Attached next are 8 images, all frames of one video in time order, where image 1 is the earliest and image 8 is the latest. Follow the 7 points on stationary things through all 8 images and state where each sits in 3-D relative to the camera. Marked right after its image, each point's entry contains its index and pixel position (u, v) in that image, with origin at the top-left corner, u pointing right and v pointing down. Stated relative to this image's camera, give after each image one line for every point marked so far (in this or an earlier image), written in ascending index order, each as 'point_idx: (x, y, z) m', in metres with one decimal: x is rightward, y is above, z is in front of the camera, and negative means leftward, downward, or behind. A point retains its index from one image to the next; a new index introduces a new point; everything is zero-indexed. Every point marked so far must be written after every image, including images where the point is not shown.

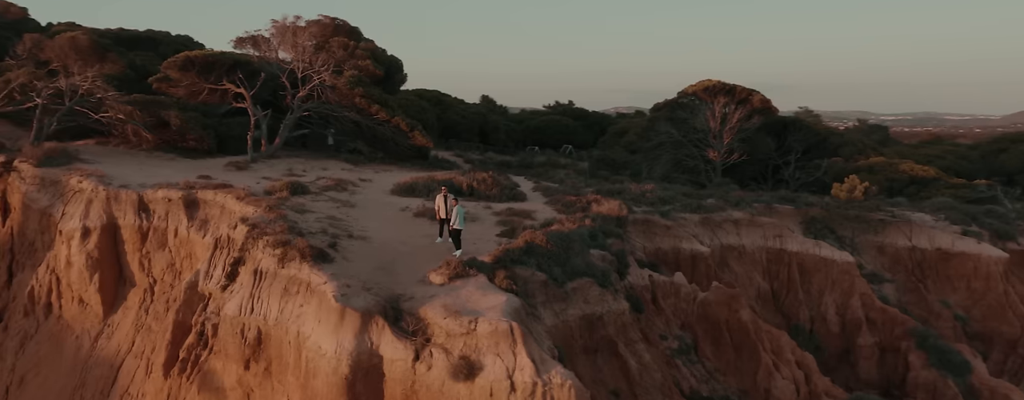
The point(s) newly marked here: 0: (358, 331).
0: (-1.3, -1.2, +6.8) m
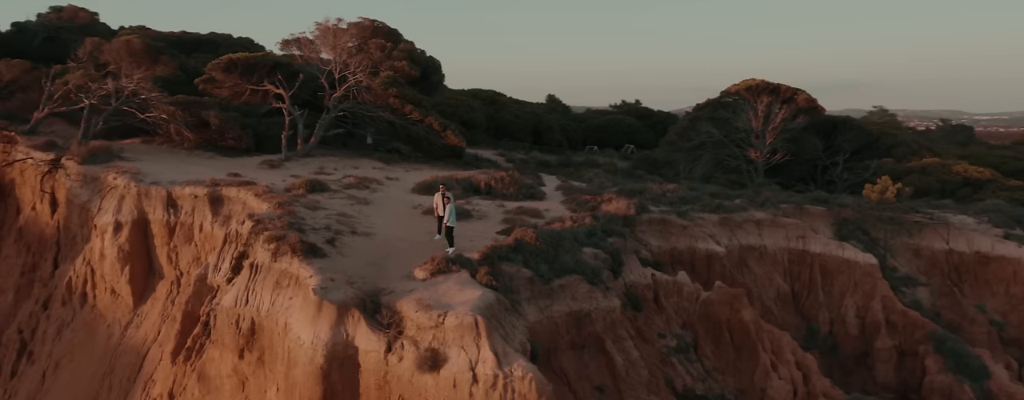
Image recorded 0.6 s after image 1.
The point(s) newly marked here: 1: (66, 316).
0: (-1.6, -1.1, +7.1) m
1: (-8.0, -2.1, +14.1) m
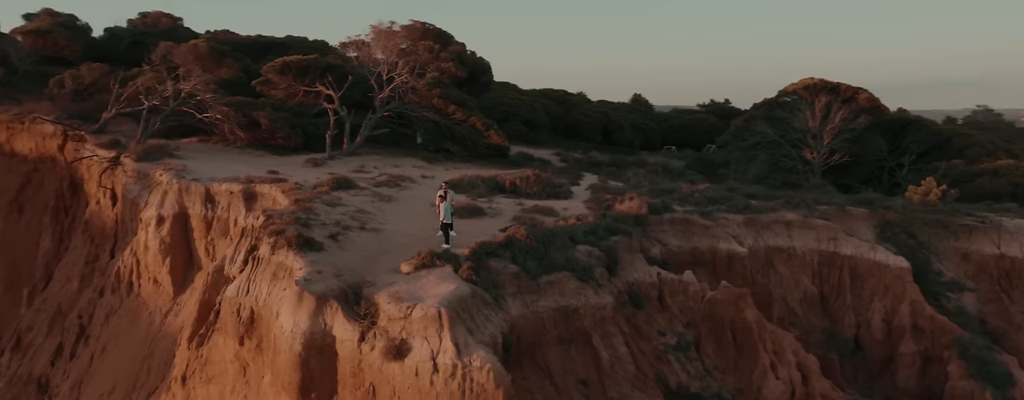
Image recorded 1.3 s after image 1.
0: (-1.9, -1.1, +7.6) m
1: (-7.6, -2.0, +15.1) m
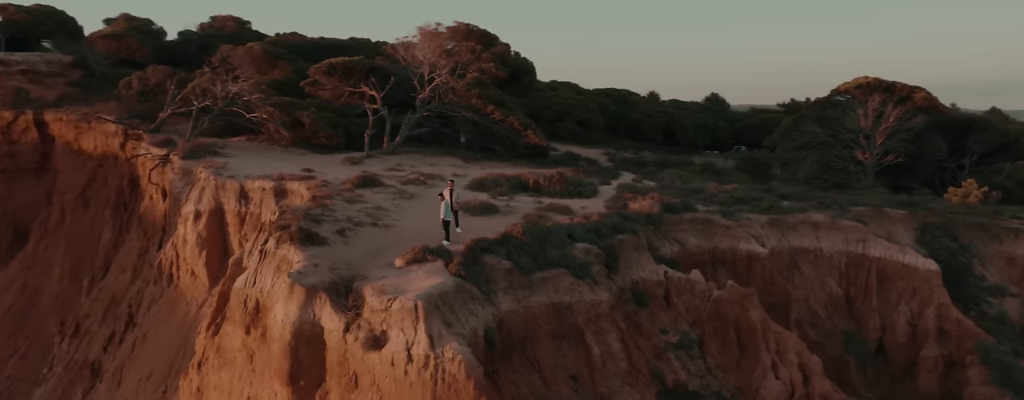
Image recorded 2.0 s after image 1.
0: (-2.1, -1.1, +8.0) m
1: (-7.2, -1.9, +15.9) m
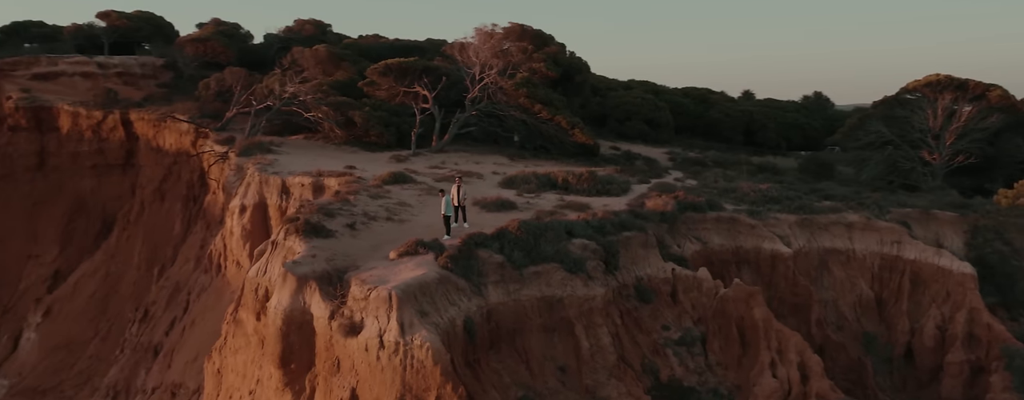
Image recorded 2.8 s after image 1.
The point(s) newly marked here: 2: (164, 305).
0: (-2.4, -1.0, +8.6) m
1: (-6.6, -1.8, +17.0) m
2: (-8.4, -2.5, +19.1) m
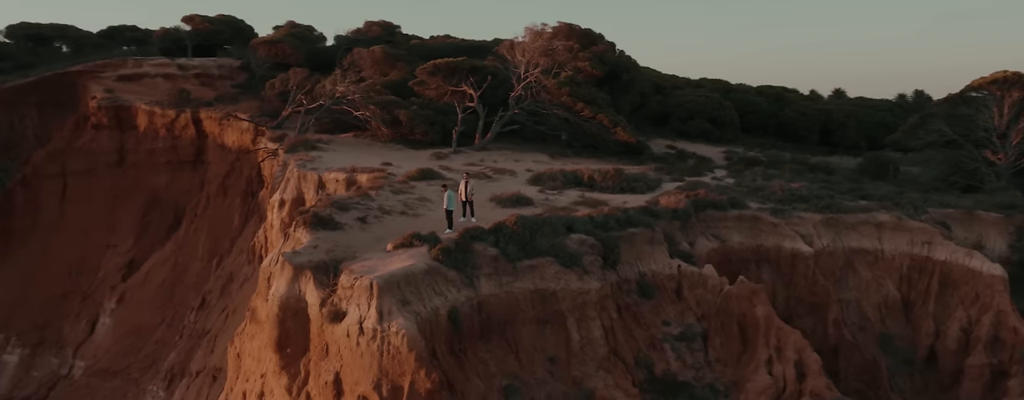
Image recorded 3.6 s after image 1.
0: (-2.6, -0.9, +9.1) m
1: (-6.0, -1.7, +17.9) m
2: (-7.6, -2.4, +20.2) m
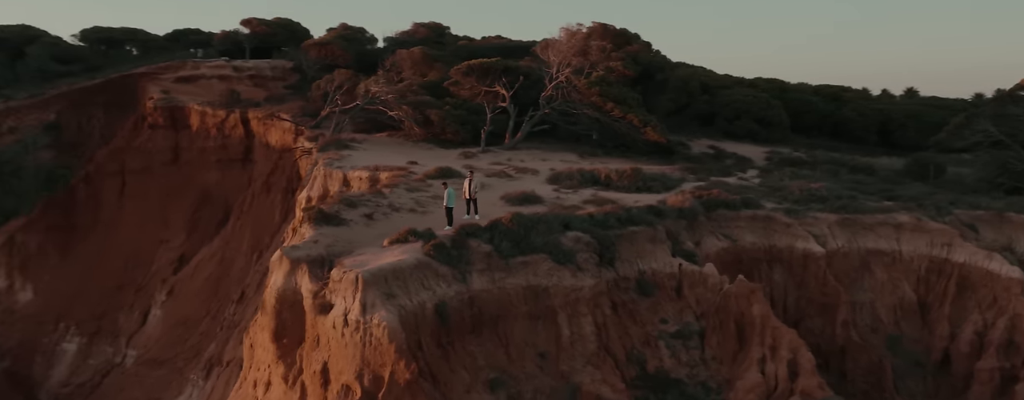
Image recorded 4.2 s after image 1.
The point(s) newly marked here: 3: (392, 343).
0: (-2.7, -0.9, +9.6) m
1: (-5.5, -1.6, +18.6) m
2: (-7.0, -2.3, +21.0) m
3: (-1.3, -1.5, +8.2) m
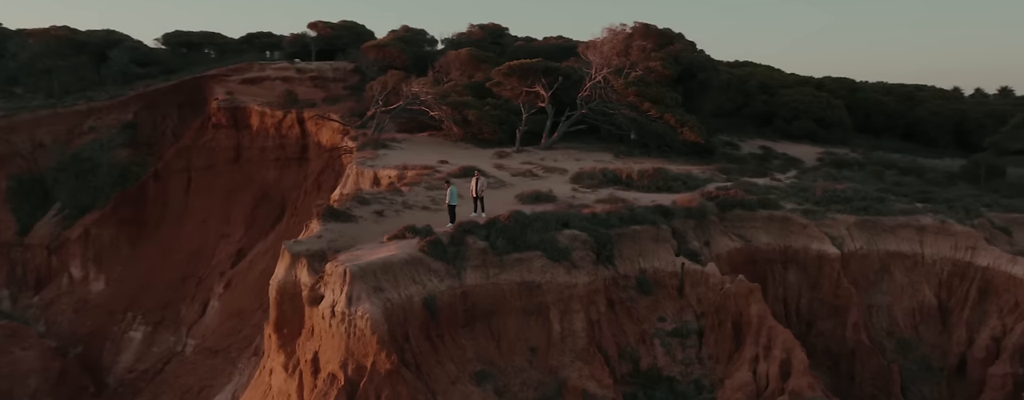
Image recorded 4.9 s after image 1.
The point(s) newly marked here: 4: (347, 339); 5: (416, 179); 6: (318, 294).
0: (-2.8, -0.8, +10.2) m
1: (-4.9, -1.5, +19.4) m
2: (-6.2, -2.2, +21.9) m
3: (-1.5, -1.4, +8.7) m
4: (-1.8, -1.5, +8.9) m
5: (-2.0, +0.4, +16.0) m
6: (-2.3, -1.1, +9.5) m
